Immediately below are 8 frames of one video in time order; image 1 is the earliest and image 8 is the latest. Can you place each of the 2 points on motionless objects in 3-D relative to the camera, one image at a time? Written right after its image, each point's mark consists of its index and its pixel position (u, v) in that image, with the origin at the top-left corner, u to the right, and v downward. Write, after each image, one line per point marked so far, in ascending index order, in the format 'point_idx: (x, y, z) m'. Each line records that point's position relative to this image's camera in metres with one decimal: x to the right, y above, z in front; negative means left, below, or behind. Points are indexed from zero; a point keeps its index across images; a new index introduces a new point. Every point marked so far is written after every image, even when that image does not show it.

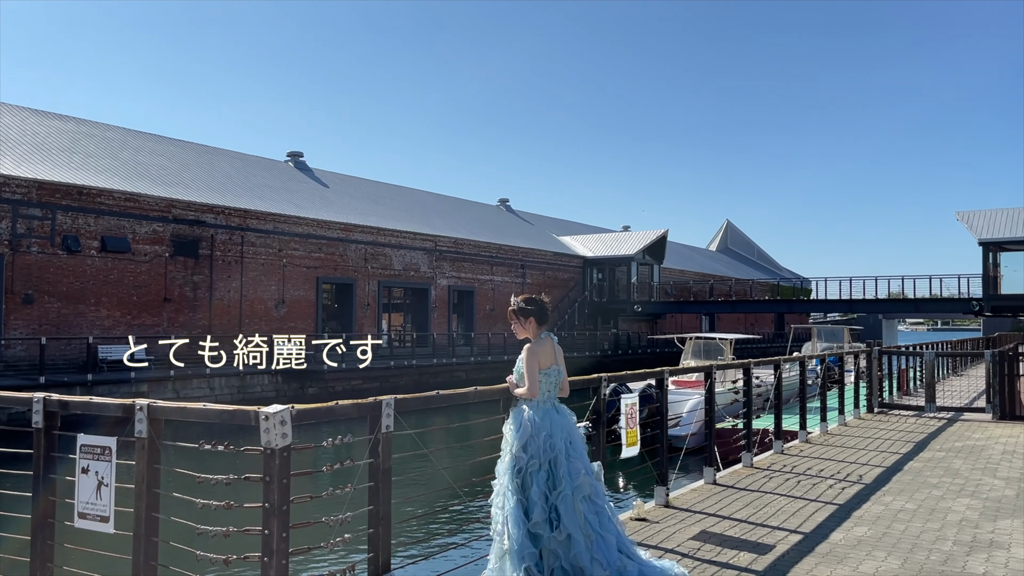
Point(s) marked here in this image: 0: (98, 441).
0: (-1.9, -0.7, +3.3) m
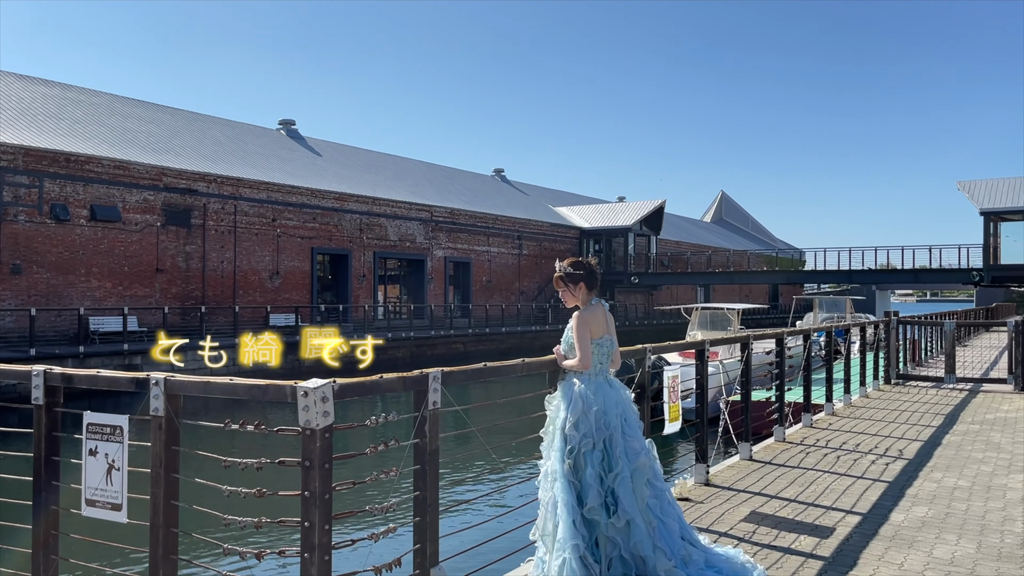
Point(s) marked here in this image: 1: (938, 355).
0: (-1.6, -0.5, +2.9) m
1: (+8.4, -1.4, +14.5) m
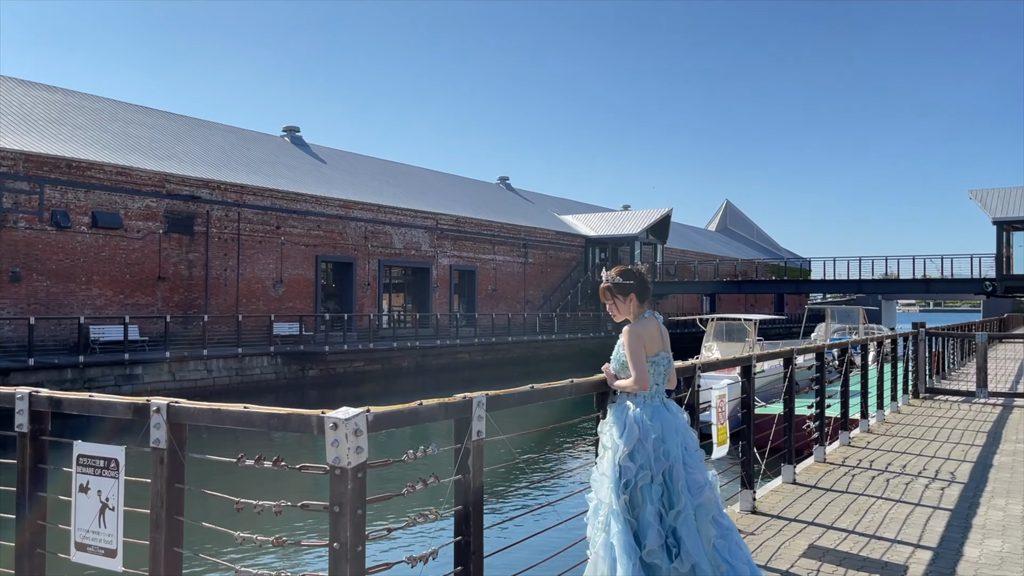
0: (-1.4, -0.6, +2.5) m
1: (+8.7, -1.5, +14.1) m
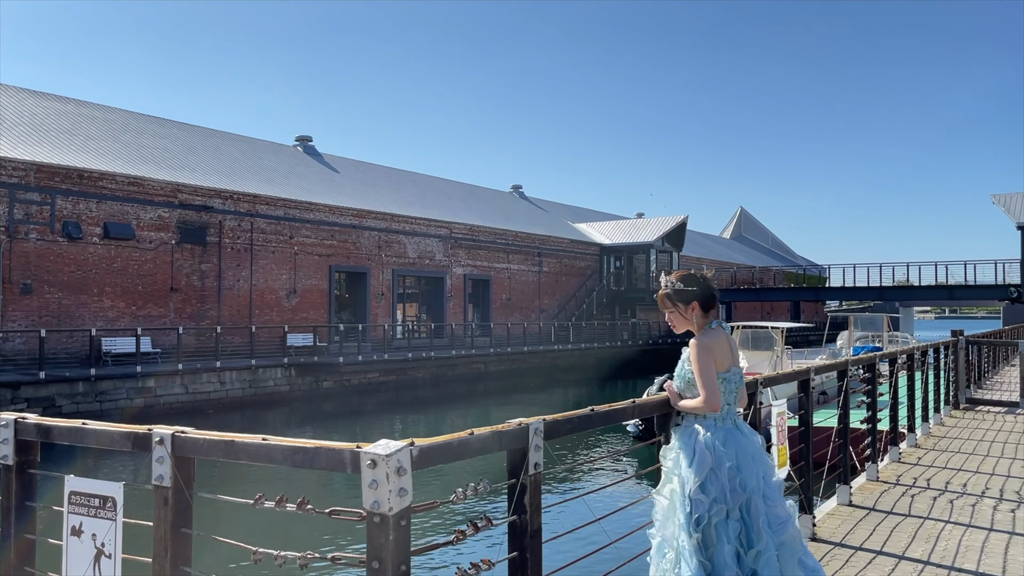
0: (-1.2, -0.6, +2.1) m
1: (+9.0, -1.7, +13.5) m
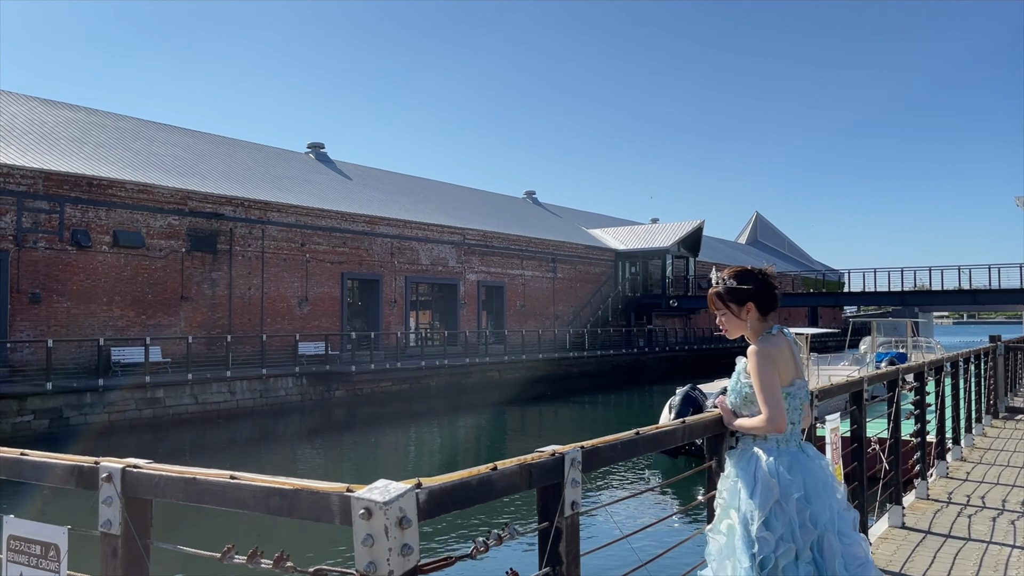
0: (-1.2, -0.6, +1.8) m
1: (+9.3, -1.7, +13.0) m
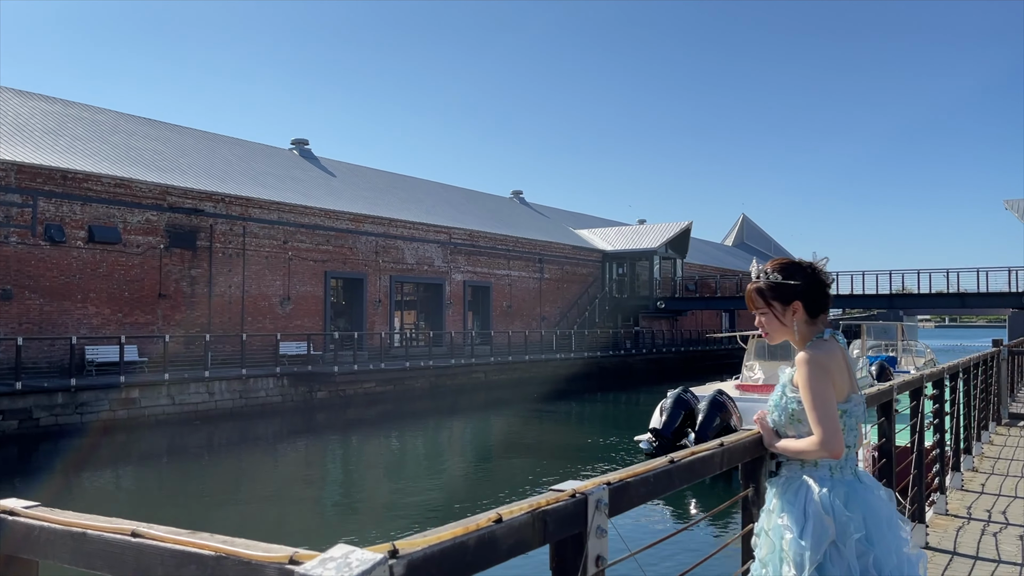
0: (-1.1, -0.6, +1.3) m
1: (+9.1, -1.8, +12.7) m
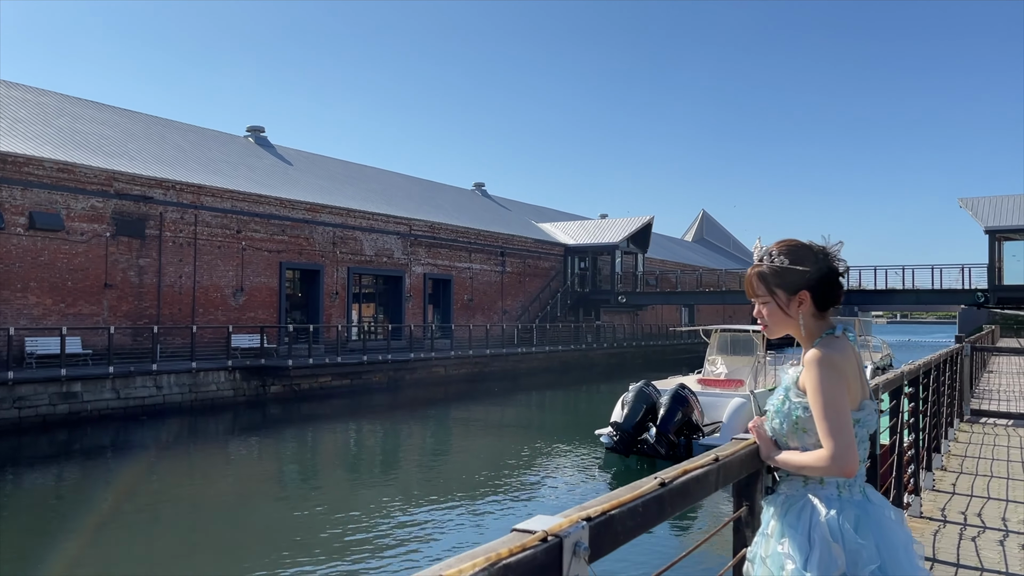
0: (-1.2, -0.5, +1.0) m
1: (+8.4, -1.7, +12.9) m
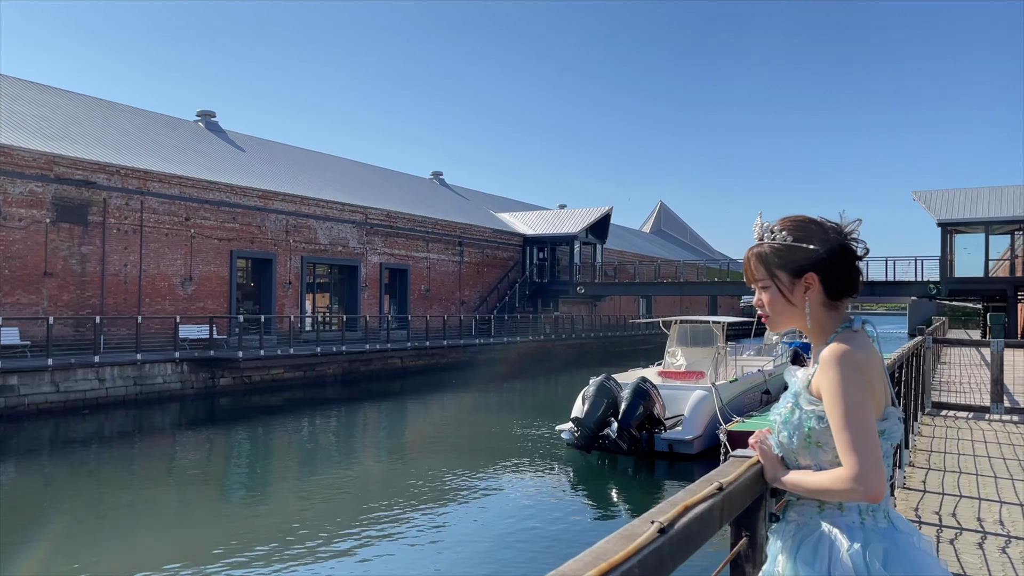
0: (-1.2, -0.5, +0.6) m
1: (+7.7, -1.6, +13.1) m
